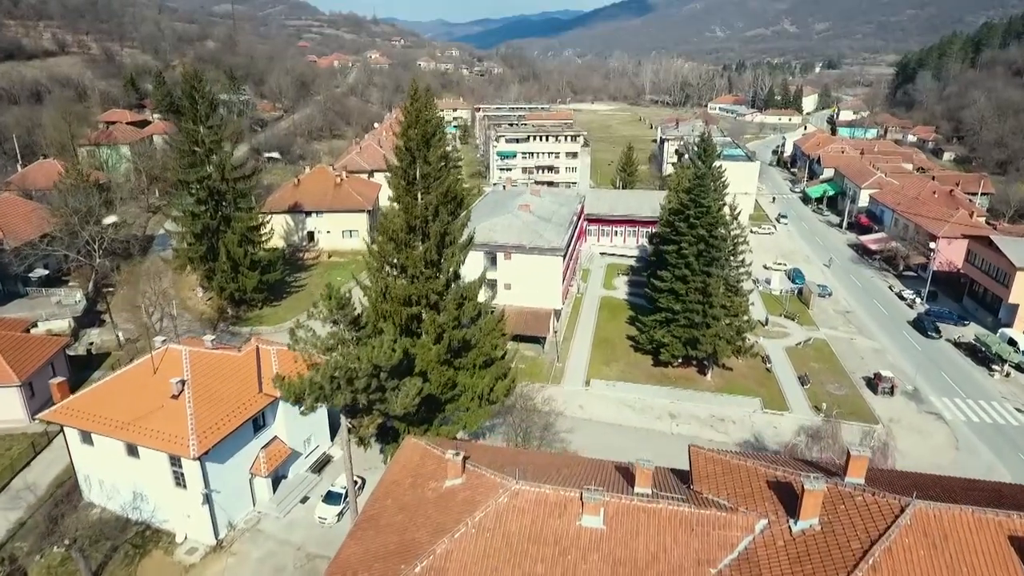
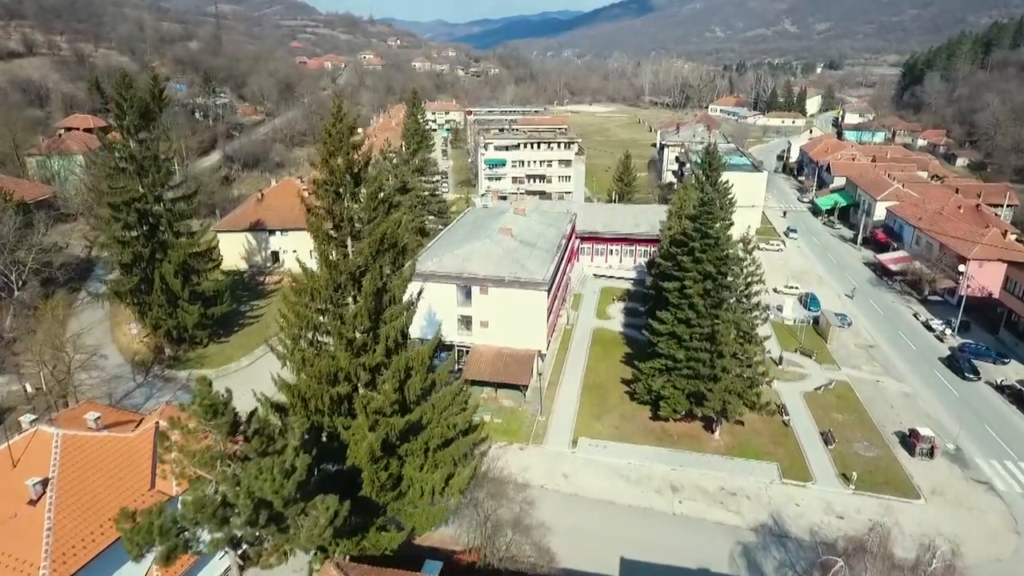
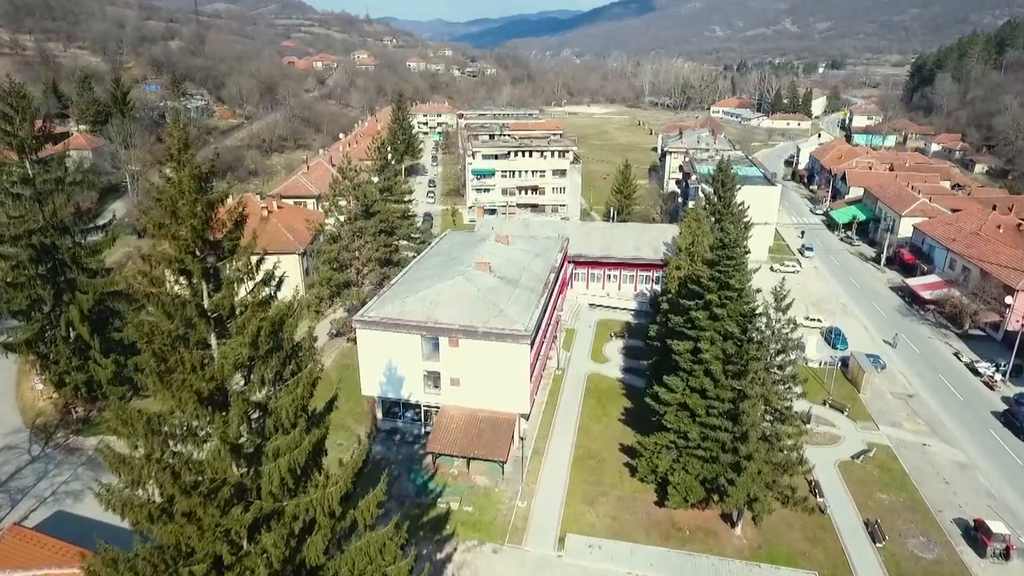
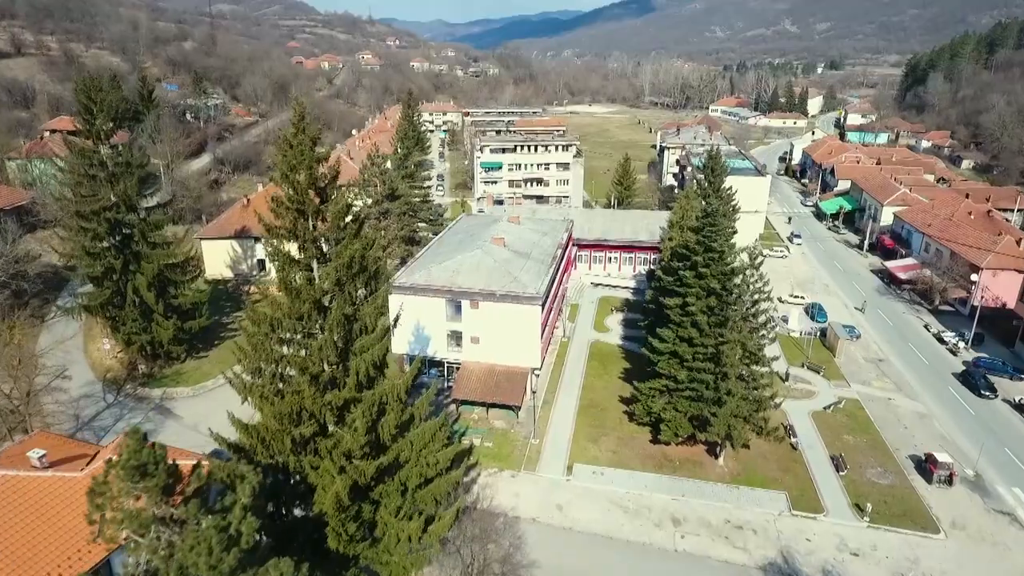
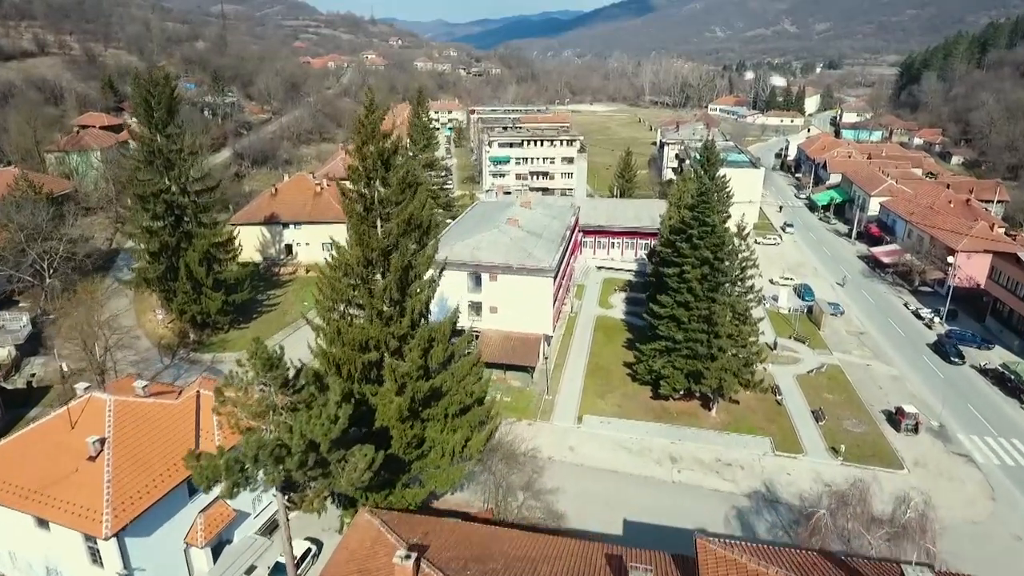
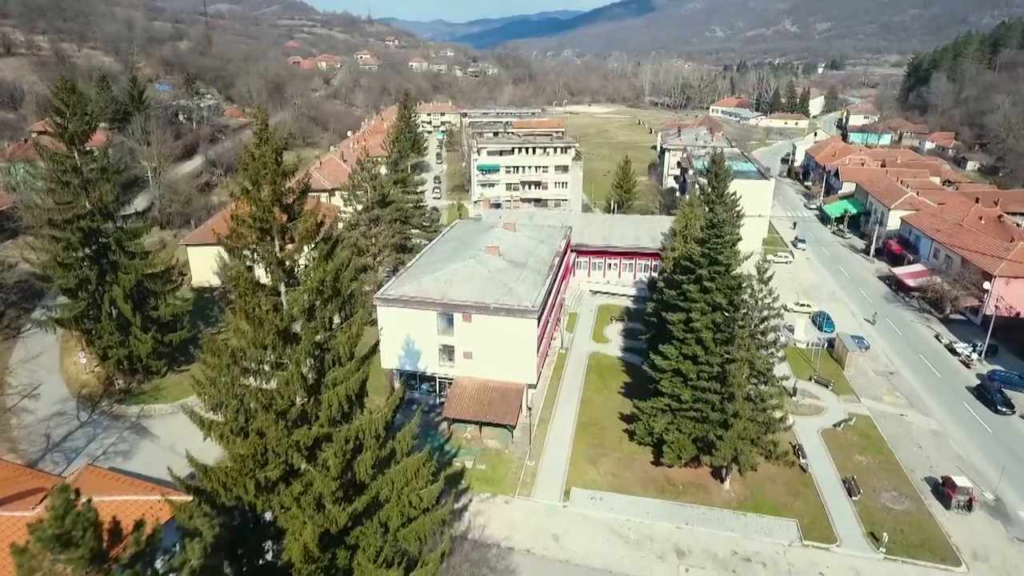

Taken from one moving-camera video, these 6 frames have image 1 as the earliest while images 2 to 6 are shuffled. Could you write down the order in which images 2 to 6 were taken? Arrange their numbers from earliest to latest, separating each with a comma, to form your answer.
5, 2, 4, 6, 3
